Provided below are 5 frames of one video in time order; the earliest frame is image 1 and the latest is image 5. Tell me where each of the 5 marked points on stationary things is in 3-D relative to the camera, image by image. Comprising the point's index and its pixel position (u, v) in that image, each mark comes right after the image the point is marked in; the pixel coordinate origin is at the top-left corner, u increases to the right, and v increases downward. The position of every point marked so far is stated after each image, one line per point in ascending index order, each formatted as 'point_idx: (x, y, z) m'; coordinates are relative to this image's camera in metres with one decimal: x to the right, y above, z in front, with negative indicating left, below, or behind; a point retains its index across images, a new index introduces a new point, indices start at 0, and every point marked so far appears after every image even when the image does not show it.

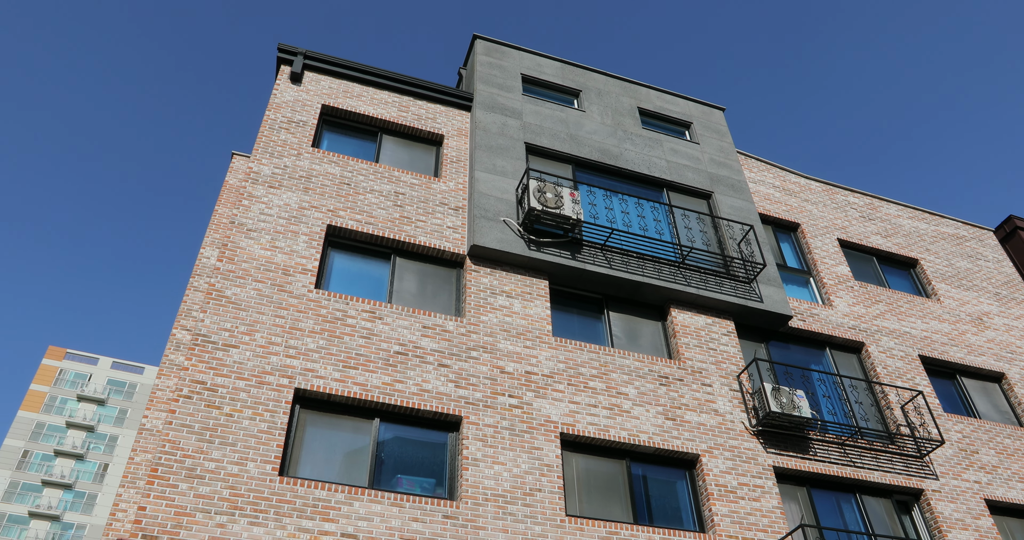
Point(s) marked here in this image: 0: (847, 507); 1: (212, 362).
0: (+5.8, -4.1, +12.5) m
1: (-4.1, -1.3, +9.9) m
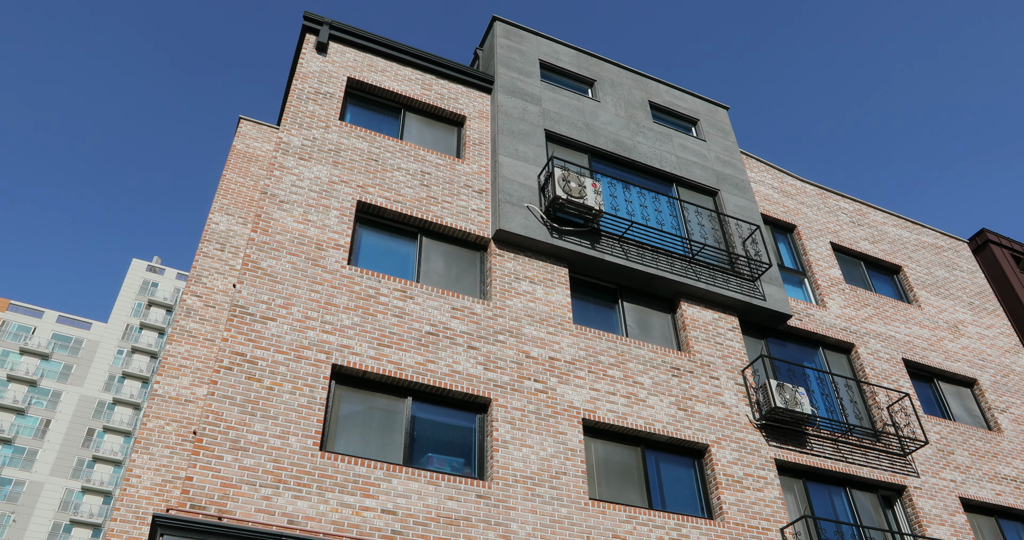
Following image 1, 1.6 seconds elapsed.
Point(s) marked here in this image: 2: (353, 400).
0: (+6.0, -4.2, +13.2) m
1: (-3.6, -0.9, +9.9) m
2: (-2.3, -1.9, +10.2) m
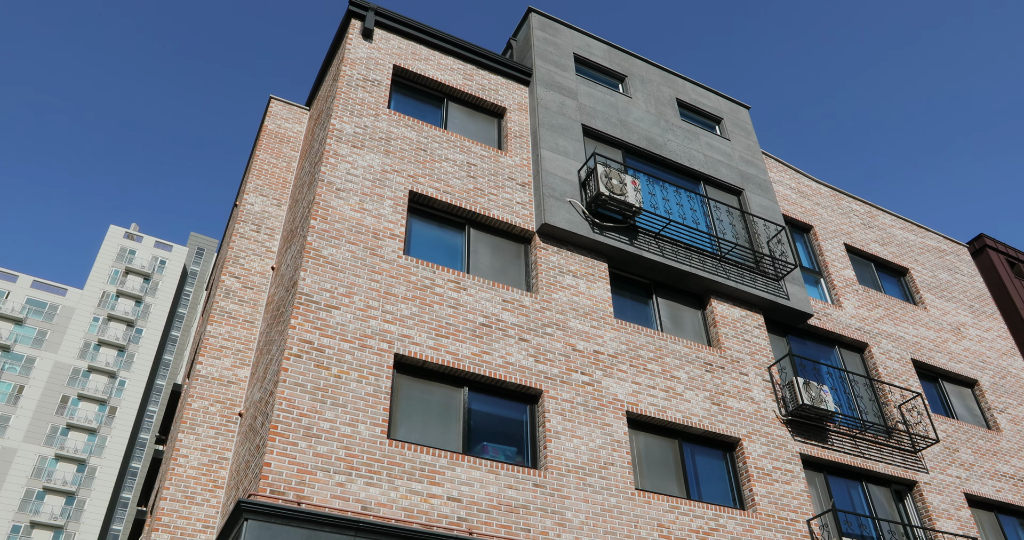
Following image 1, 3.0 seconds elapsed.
0: (+6.6, -4.3, +13.9) m
1: (-2.7, -0.7, +10.1) m
2: (-1.4, -1.7, +10.5) m
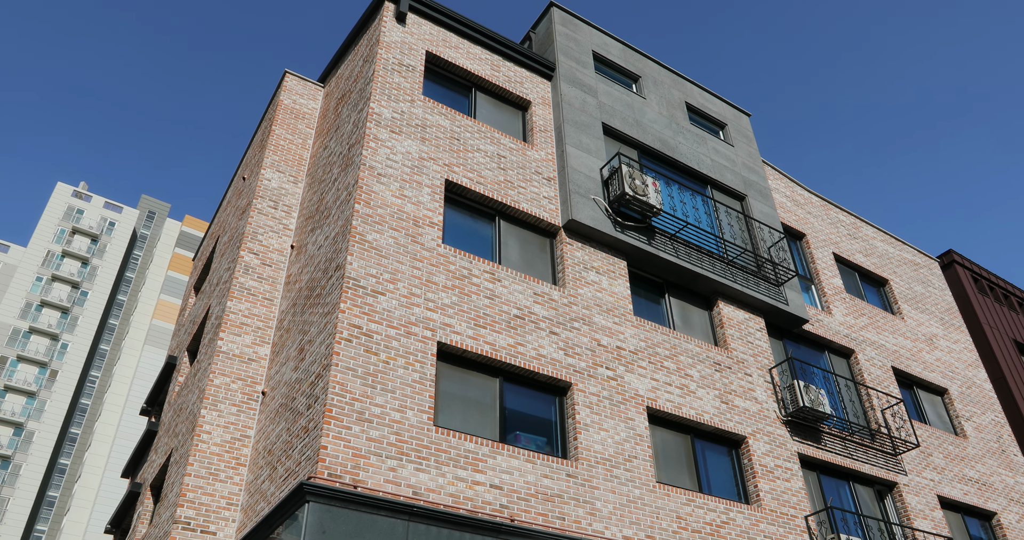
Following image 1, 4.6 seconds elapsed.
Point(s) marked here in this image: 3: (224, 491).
0: (+6.8, -4.5, +14.7) m
1: (-2.1, -0.5, +10.2) m
2: (-0.9, -1.6, +10.7) m
3: (-4.6, -3.5, +11.4) m
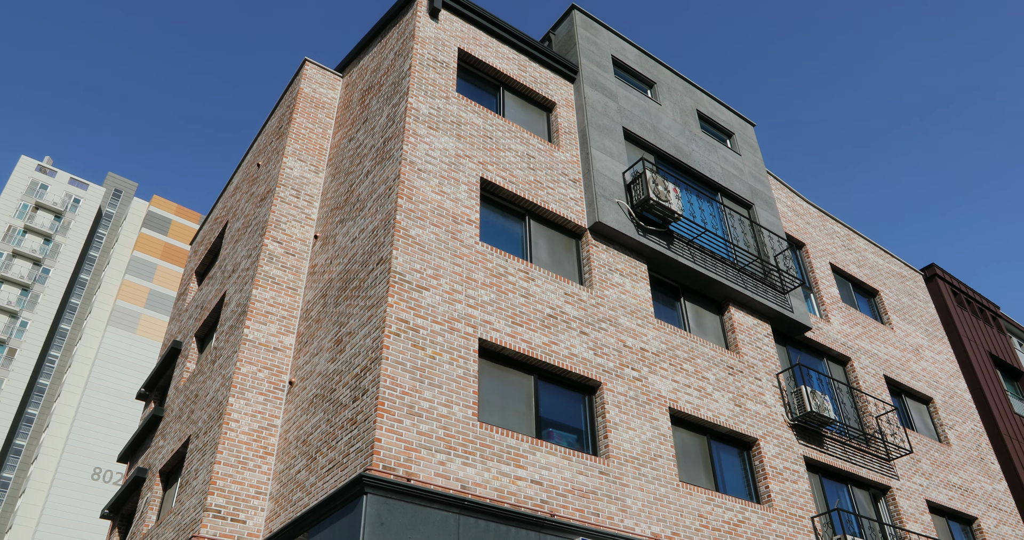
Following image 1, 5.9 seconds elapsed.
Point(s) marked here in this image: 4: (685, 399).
0: (+7.0, -4.8, +15.2) m
1: (-1.4, -0.5, +10.3) m
2: (-0.3, -1.6, +10.9) m
3: (-4.1, -3.3, +11.4) m
4: (+3.1, -2.3, +13.0) m
